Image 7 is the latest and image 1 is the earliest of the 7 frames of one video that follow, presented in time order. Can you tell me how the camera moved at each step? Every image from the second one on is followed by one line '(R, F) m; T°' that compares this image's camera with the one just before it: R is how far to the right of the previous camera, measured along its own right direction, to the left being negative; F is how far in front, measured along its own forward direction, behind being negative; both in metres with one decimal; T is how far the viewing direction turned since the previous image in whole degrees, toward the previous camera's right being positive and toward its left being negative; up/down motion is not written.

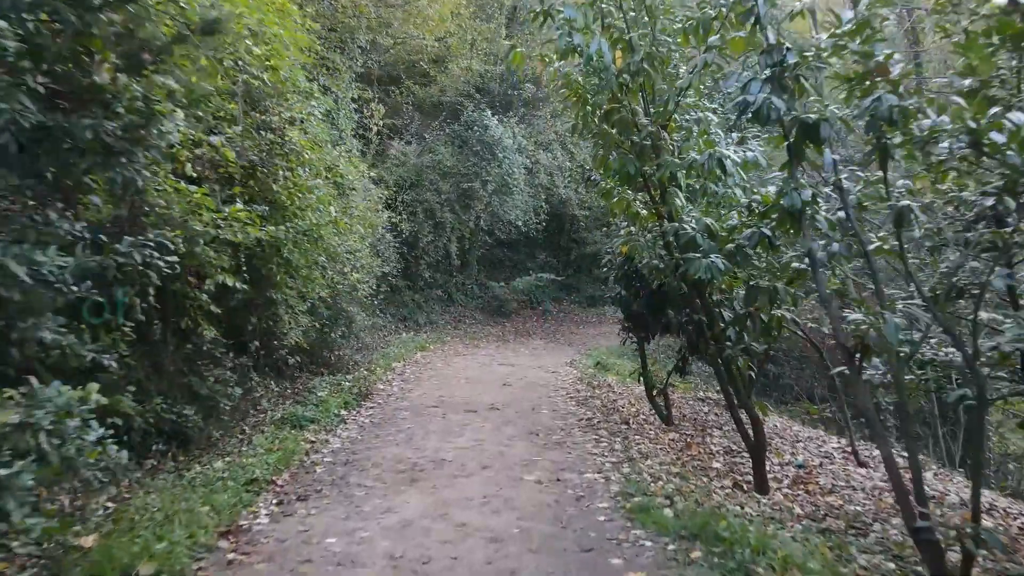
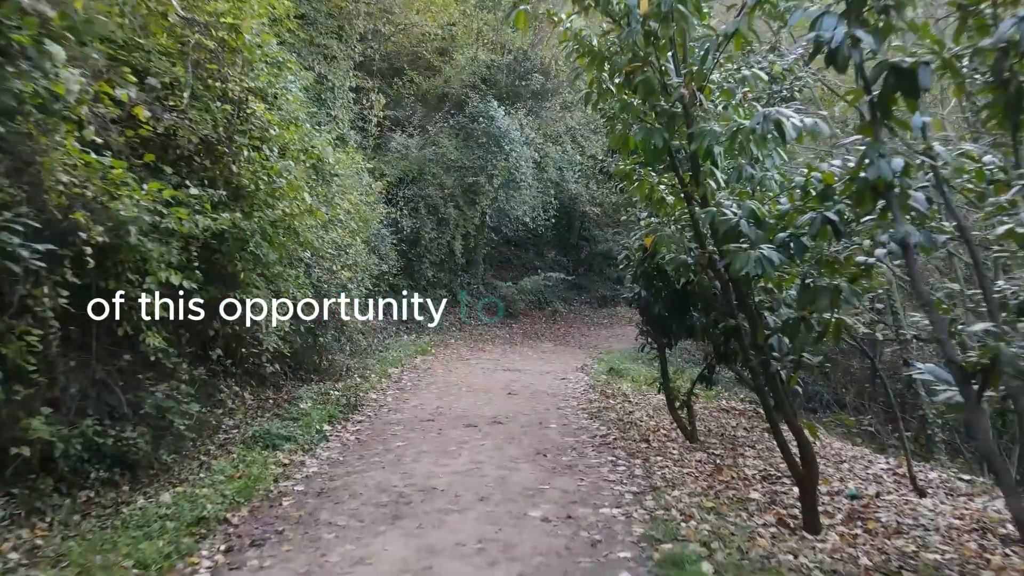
(+0.1, +1.0) m; -1°
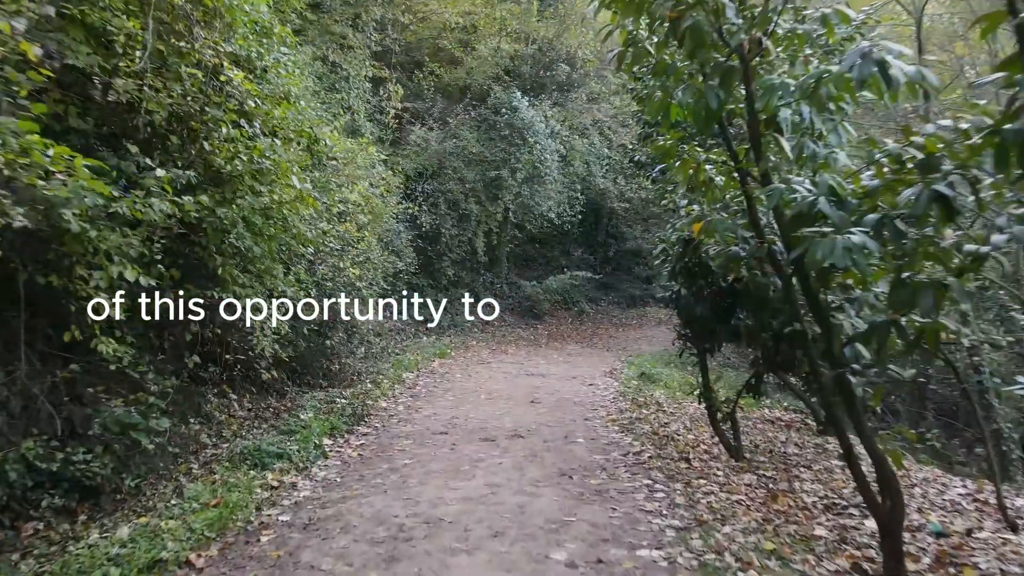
(0.0, +0.9) m; -2°
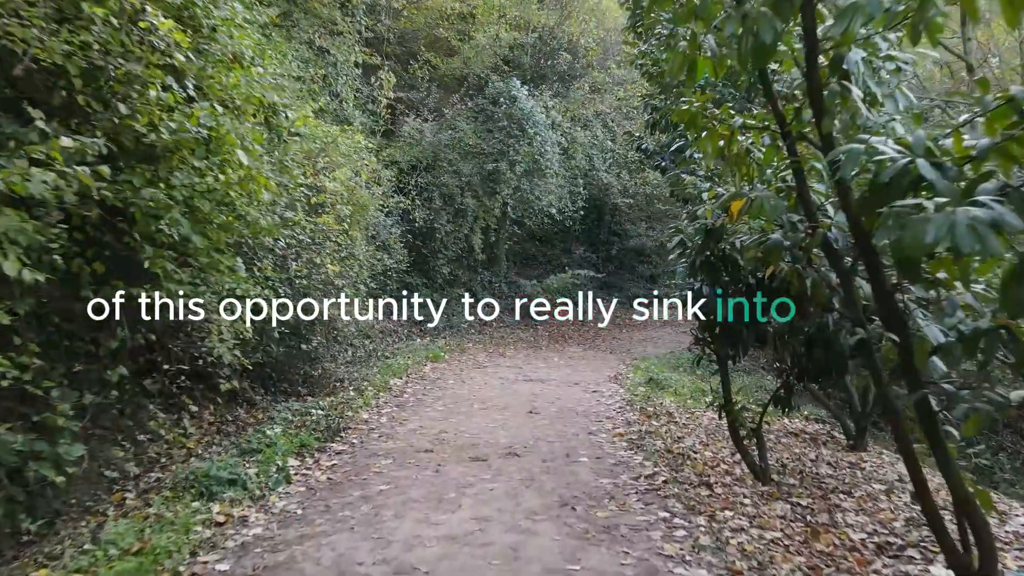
(+0.1, +0.9) m; 0°
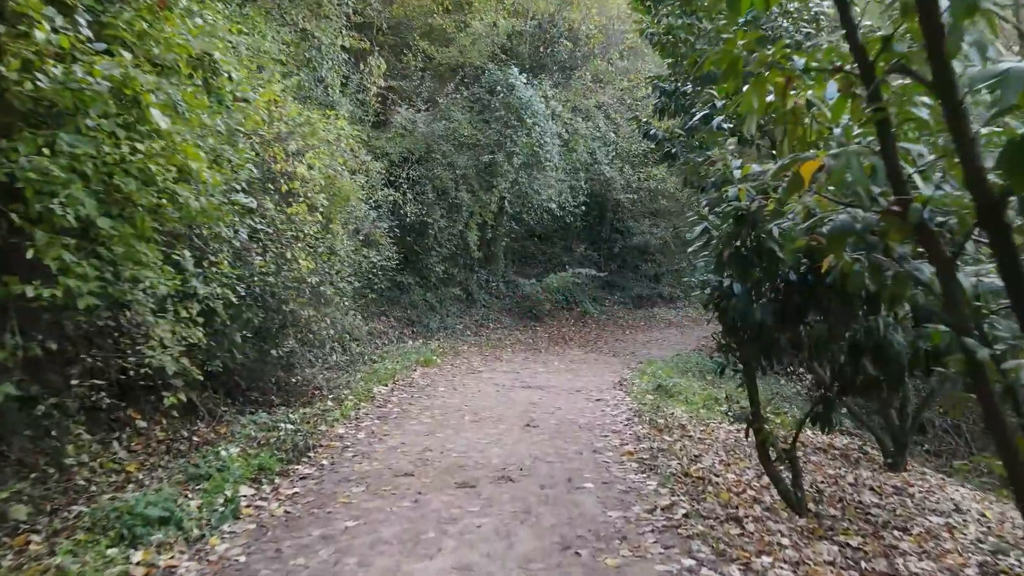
(+0.1, +1.0) m; 0°
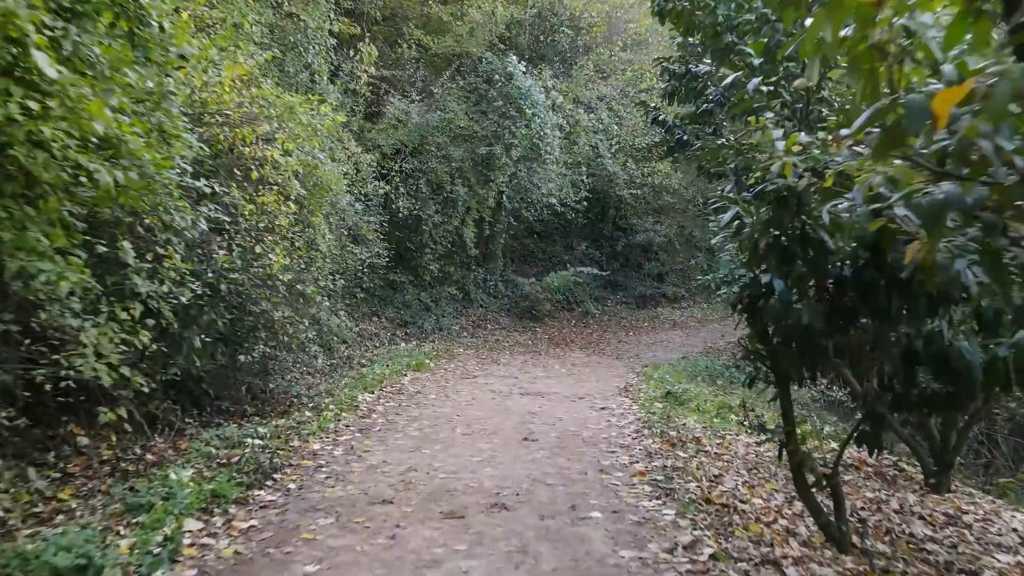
(0.0, +0.8) m; 0°
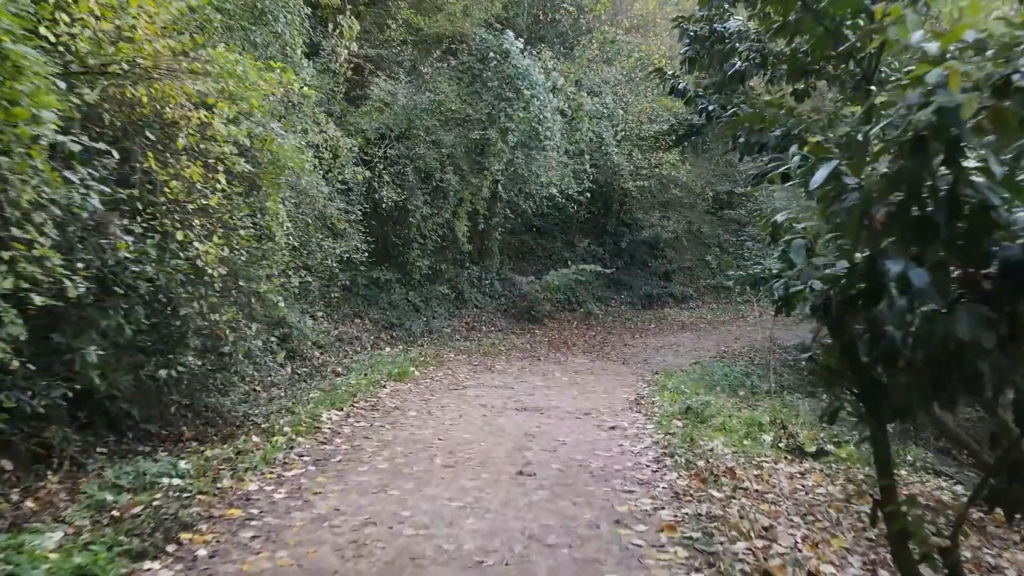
(+0.1, +1.4) m; 0°
